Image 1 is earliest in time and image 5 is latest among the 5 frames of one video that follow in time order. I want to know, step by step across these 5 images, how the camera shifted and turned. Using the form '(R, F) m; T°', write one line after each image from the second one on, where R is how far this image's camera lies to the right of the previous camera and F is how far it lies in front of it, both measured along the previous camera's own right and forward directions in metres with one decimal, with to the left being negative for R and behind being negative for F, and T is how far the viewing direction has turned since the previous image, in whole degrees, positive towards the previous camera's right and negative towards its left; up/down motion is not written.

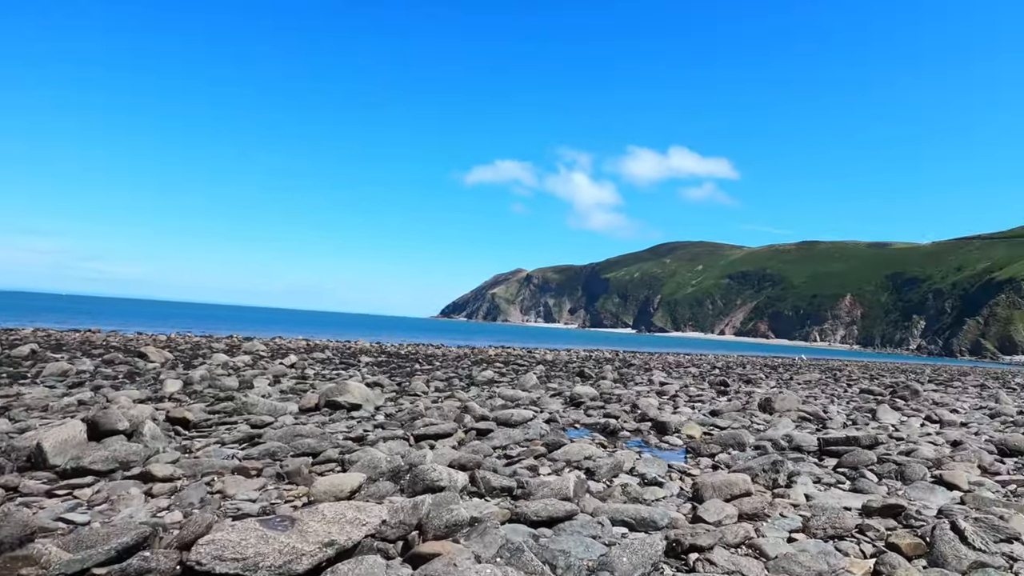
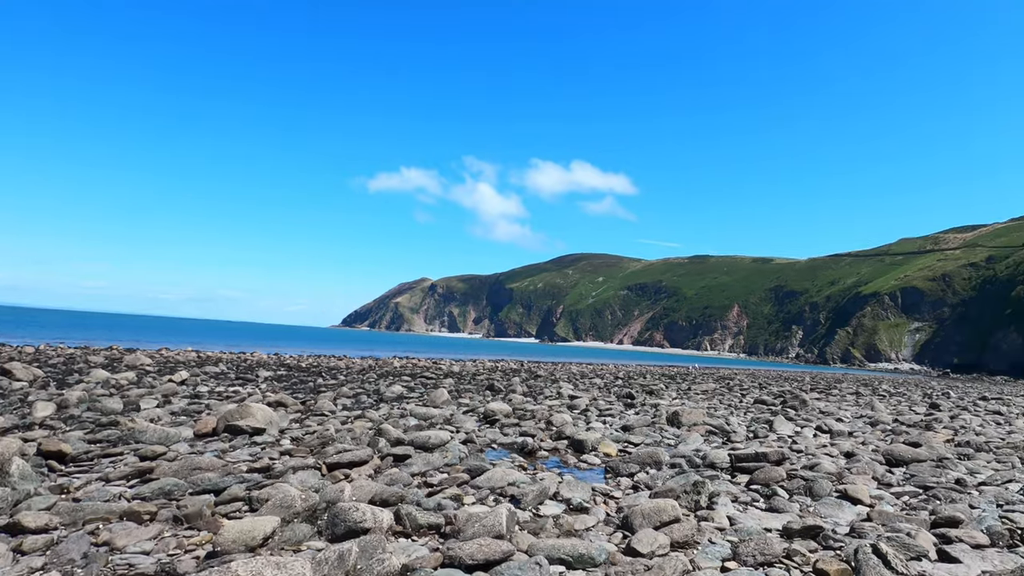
(-0.1, +0.1) m; +8°
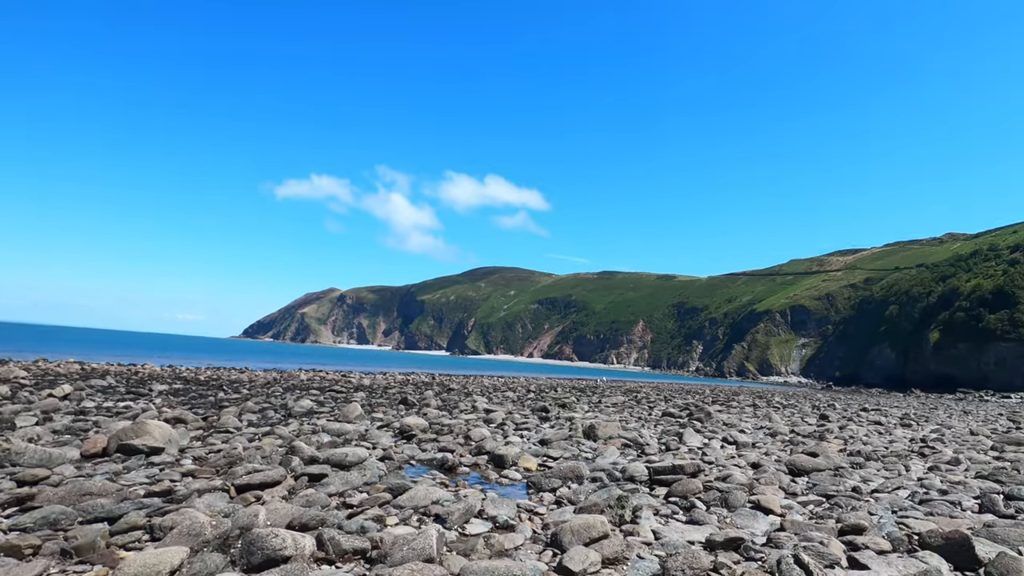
(-0.1, 0.0) m; +8°
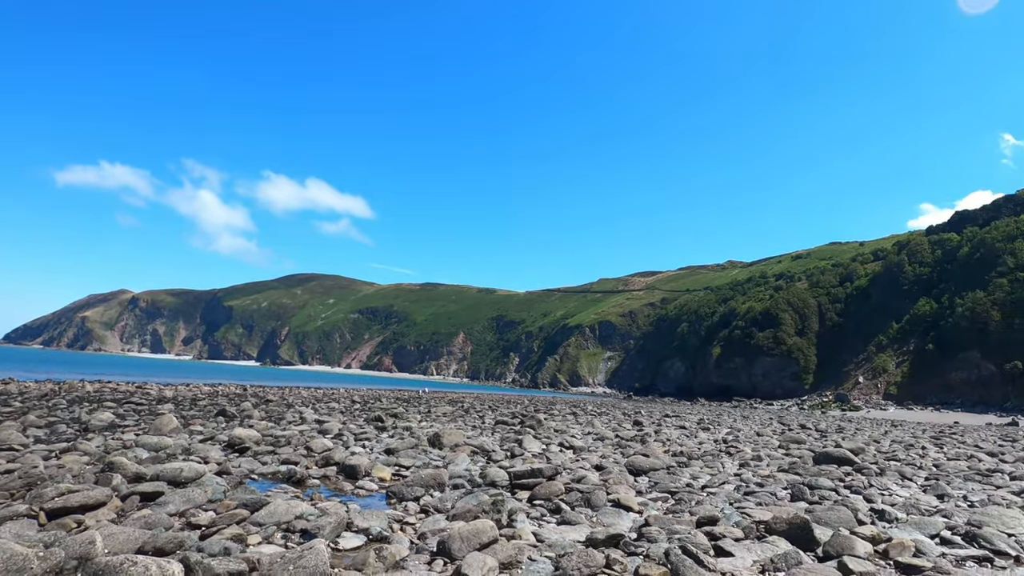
(-0.4, +0.1) m; +16°
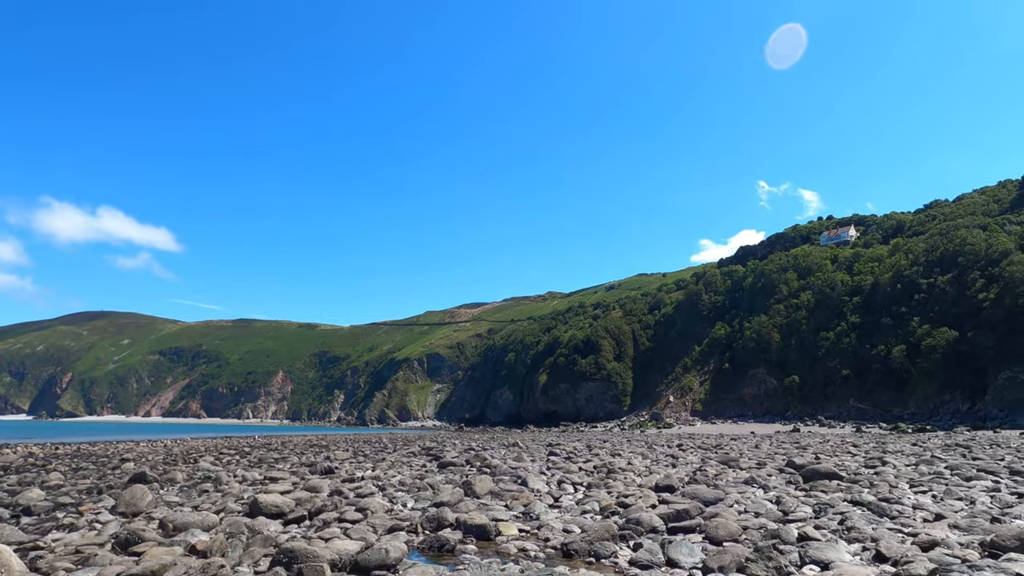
(-3.1, +0.5) m; +13°
